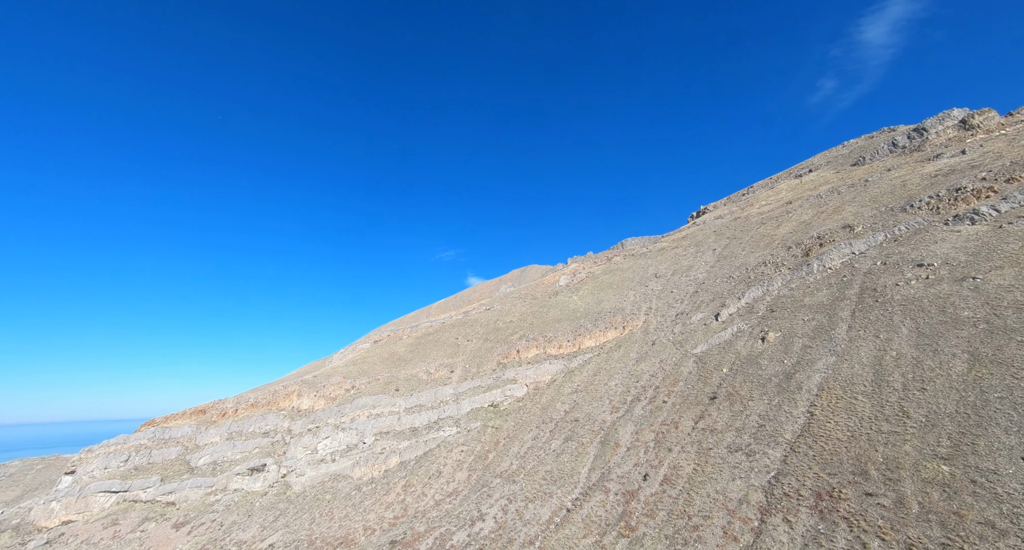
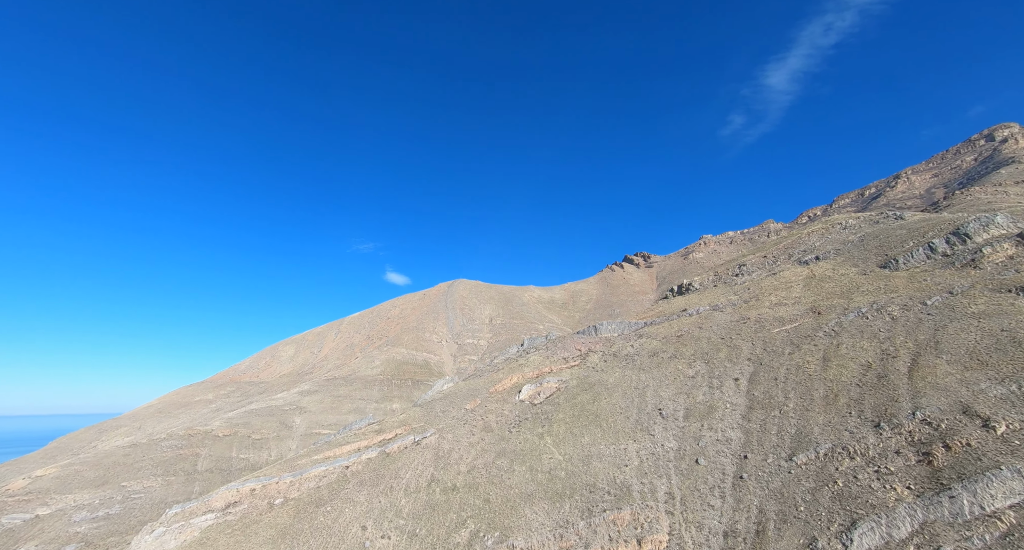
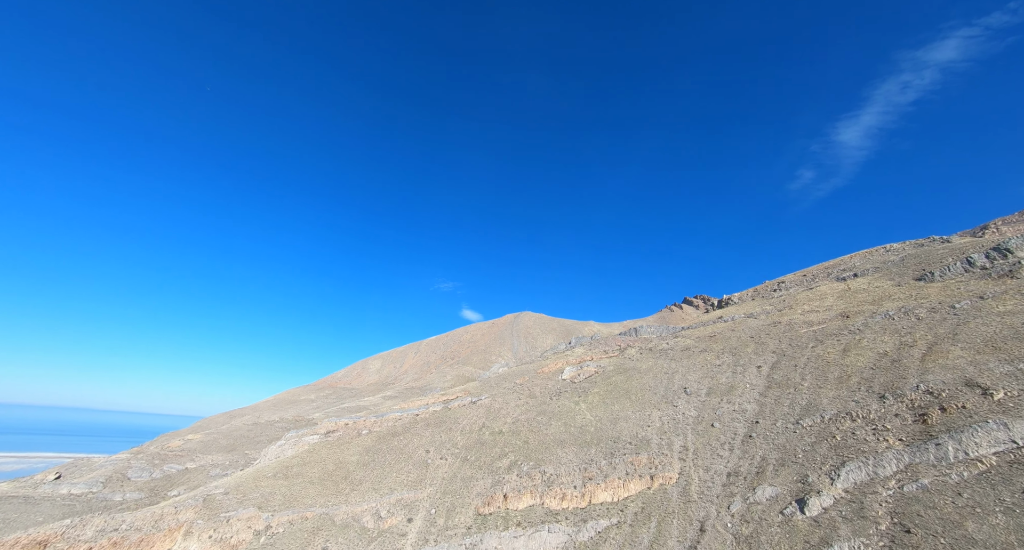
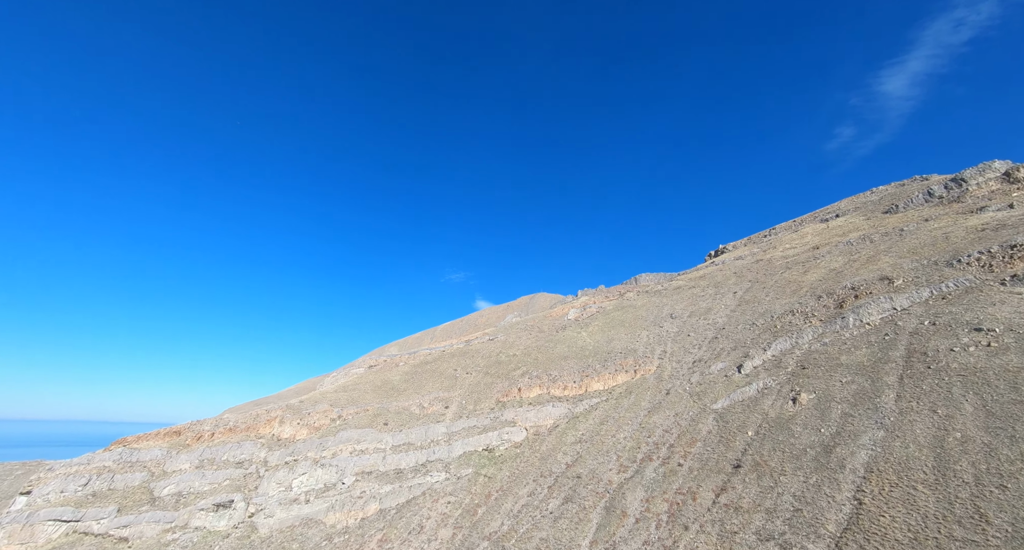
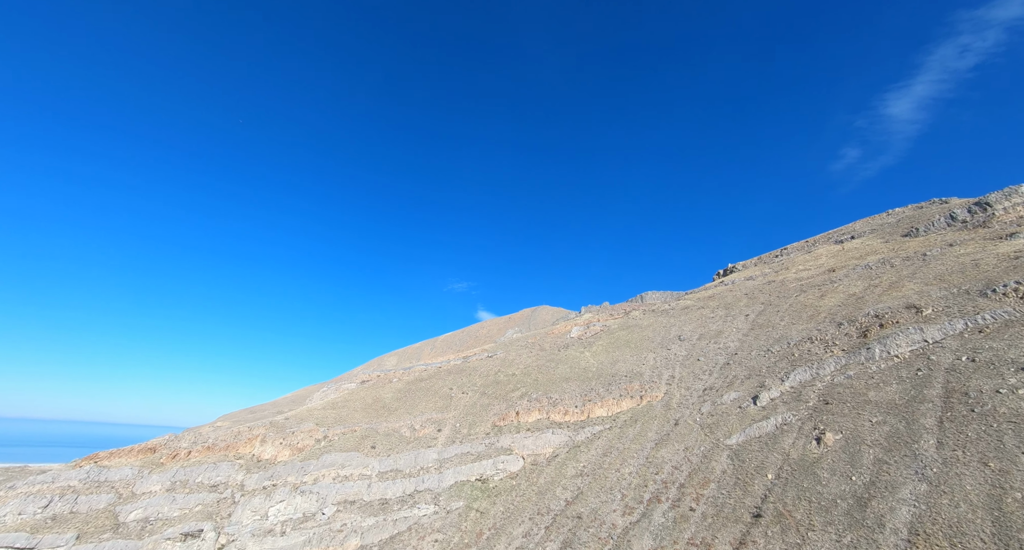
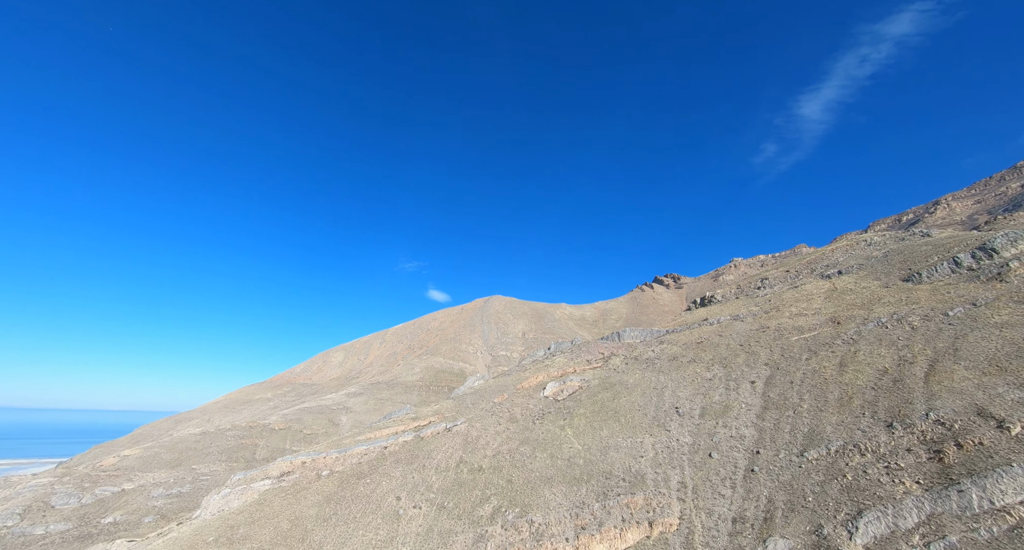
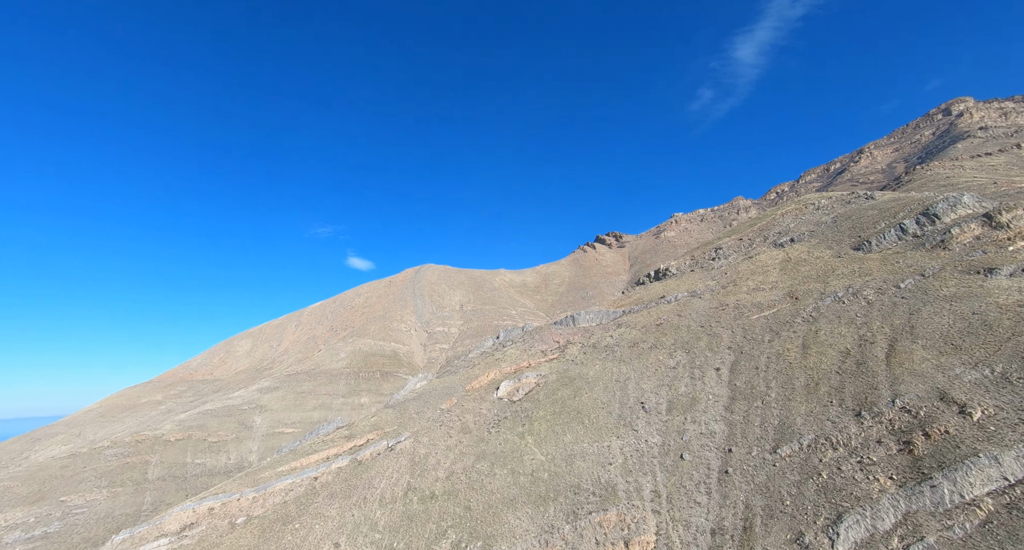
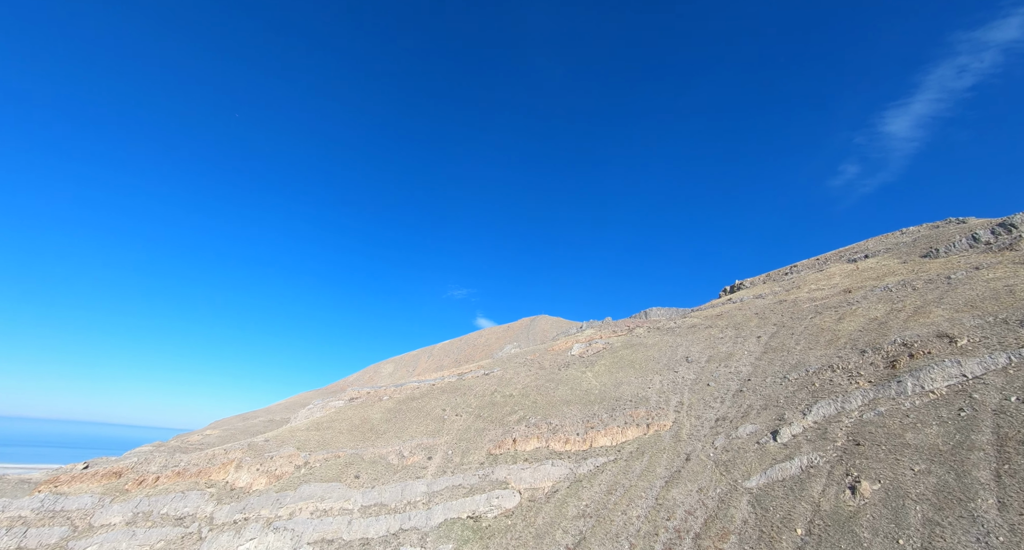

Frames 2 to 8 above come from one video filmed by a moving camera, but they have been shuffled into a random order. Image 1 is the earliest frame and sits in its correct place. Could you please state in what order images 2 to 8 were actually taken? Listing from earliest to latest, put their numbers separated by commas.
4, 5, 8, 3, 6, 2, 7
